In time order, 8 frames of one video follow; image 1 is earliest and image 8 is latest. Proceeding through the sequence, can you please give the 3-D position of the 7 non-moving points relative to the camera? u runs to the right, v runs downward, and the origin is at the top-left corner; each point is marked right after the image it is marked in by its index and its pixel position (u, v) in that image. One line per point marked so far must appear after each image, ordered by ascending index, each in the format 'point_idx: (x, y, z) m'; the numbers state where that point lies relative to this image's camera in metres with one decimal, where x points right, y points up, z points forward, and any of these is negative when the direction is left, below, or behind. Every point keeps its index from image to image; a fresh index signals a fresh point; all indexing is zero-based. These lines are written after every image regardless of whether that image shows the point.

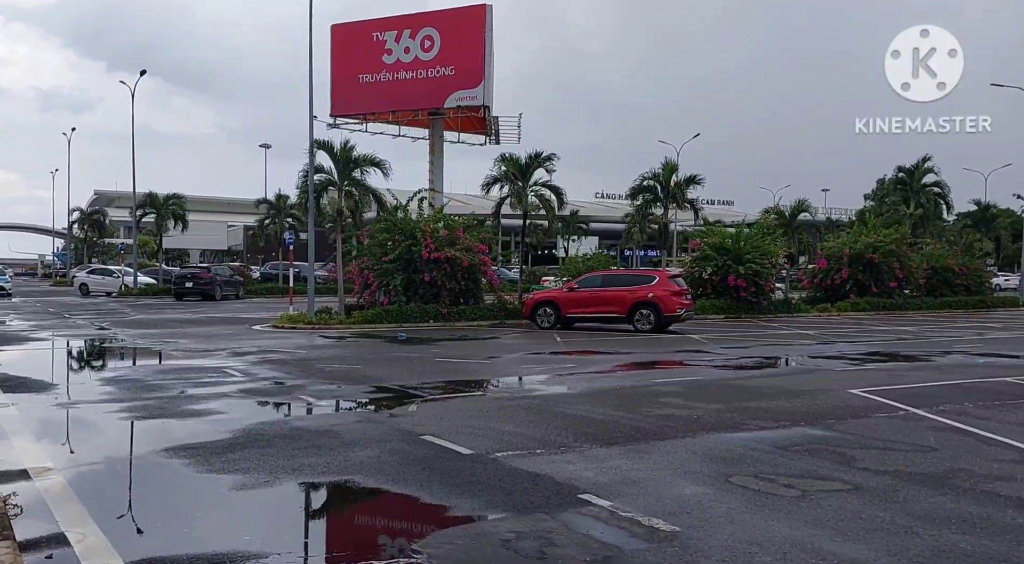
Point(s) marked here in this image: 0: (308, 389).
0: (-2.8, -1.5, +12.9) m
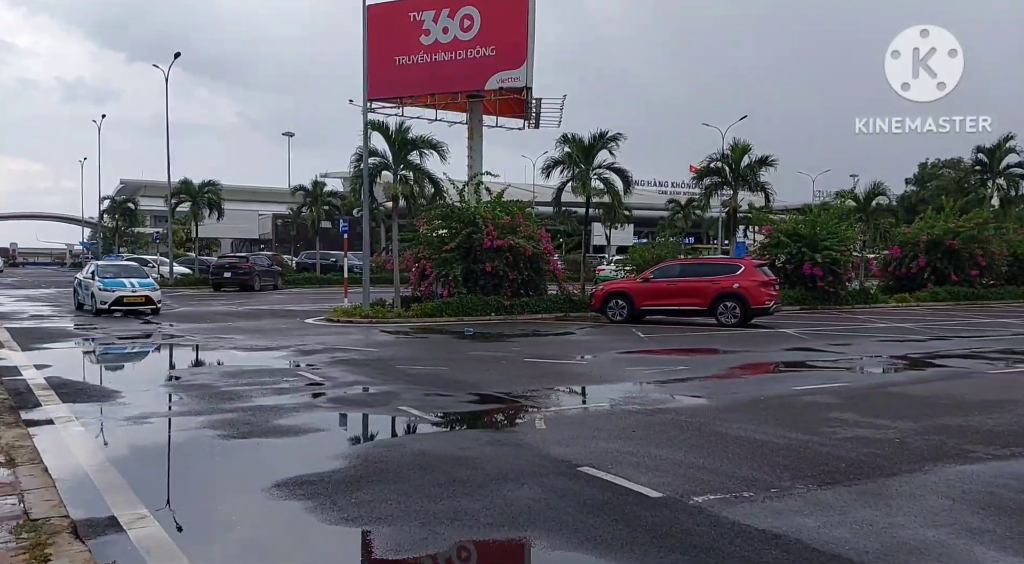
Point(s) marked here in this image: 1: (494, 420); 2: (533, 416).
0: (-1.3, -1.4, +11.3) m
1: (-0.2, -1.5, +9.8) m
2: (+0.2, -1.4, +10.0) m
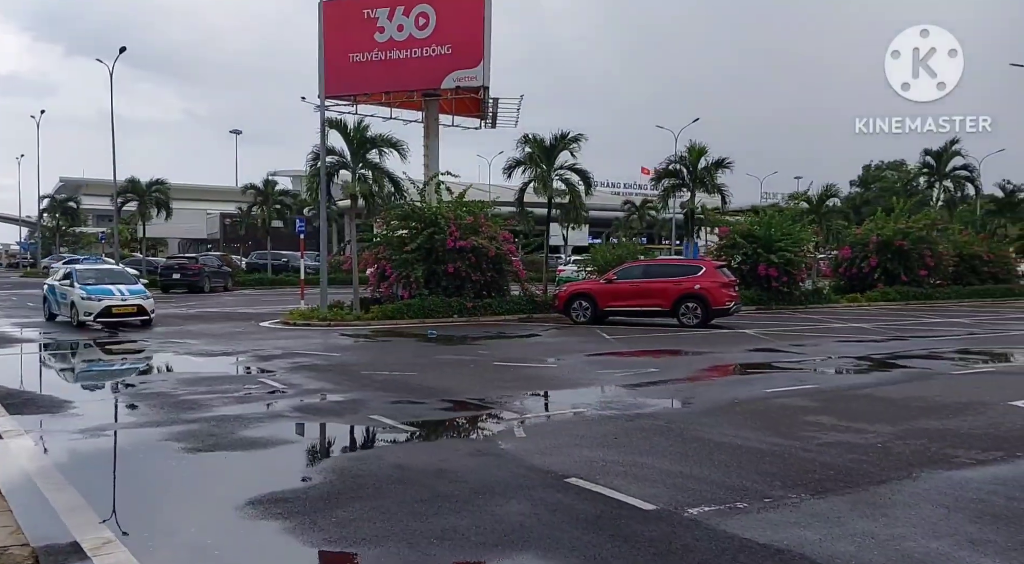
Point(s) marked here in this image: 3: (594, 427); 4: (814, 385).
0: (-1.6, -1.5, +11.0) m
1: (-0.4, -1.5, +9.6) m
2: (0.0, -1.5, +9.8) m
3: (+0.8, -1.5, +9.4) m
4: (+4.0, -1.4, +12.2) m
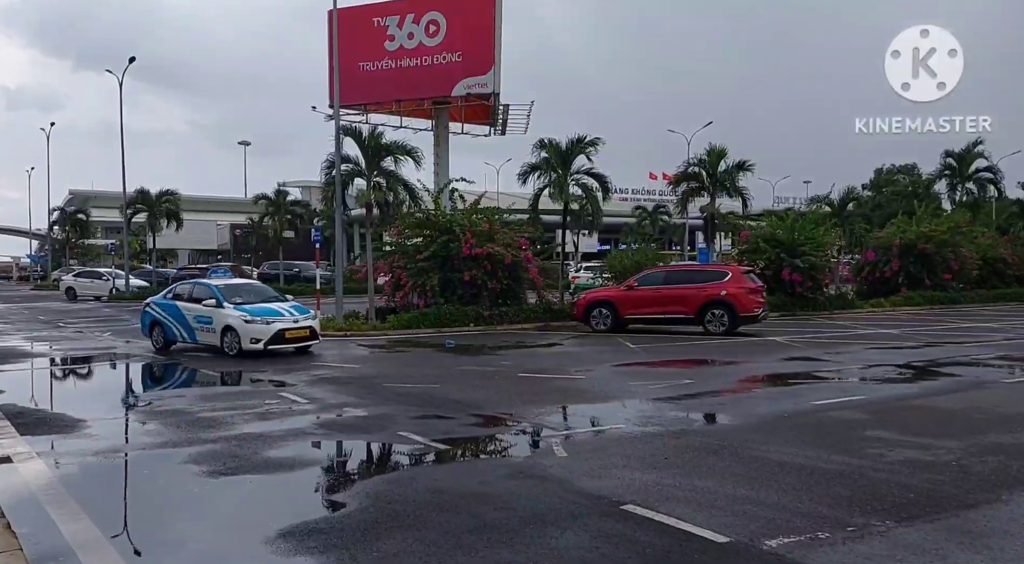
0: (-1.2, -1.6, +10.5) m
1: (-0.1, -1.6, +9.0) m
2: (+0.3, -1.6, +9.2) m
3: (+1.2, -1.5, +8.8) m
4: (+4.4, -1.4, +11.6) m
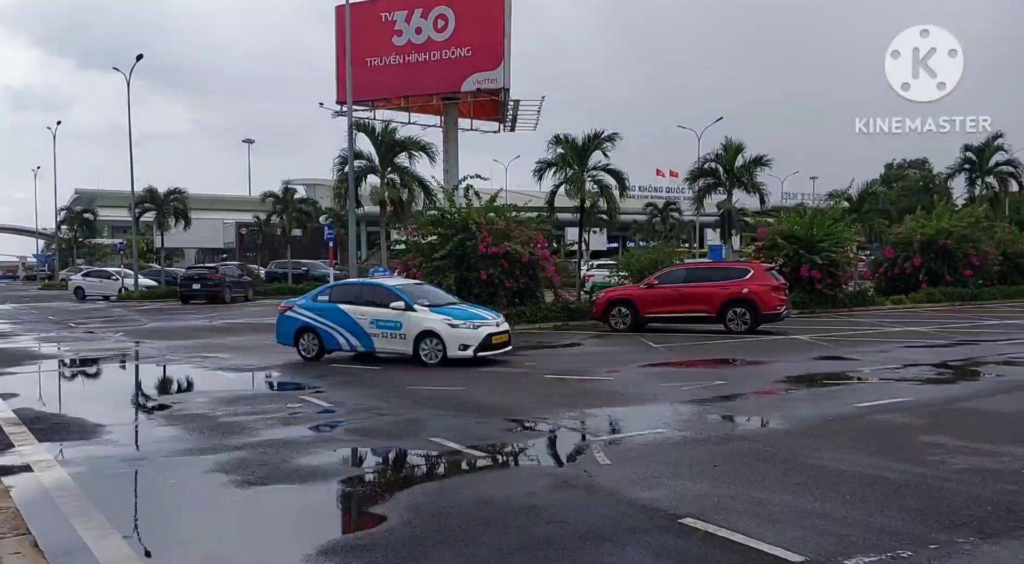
0: (-0.9, -1.6, +10.1) m
1: (+0.3, -1.6, +8.6) m
2: (+0.7, -1.6, +8.8) m
3: (+1.6, -1.5, +8.4) m
4: (+4.7, -1.4, +11.2) m
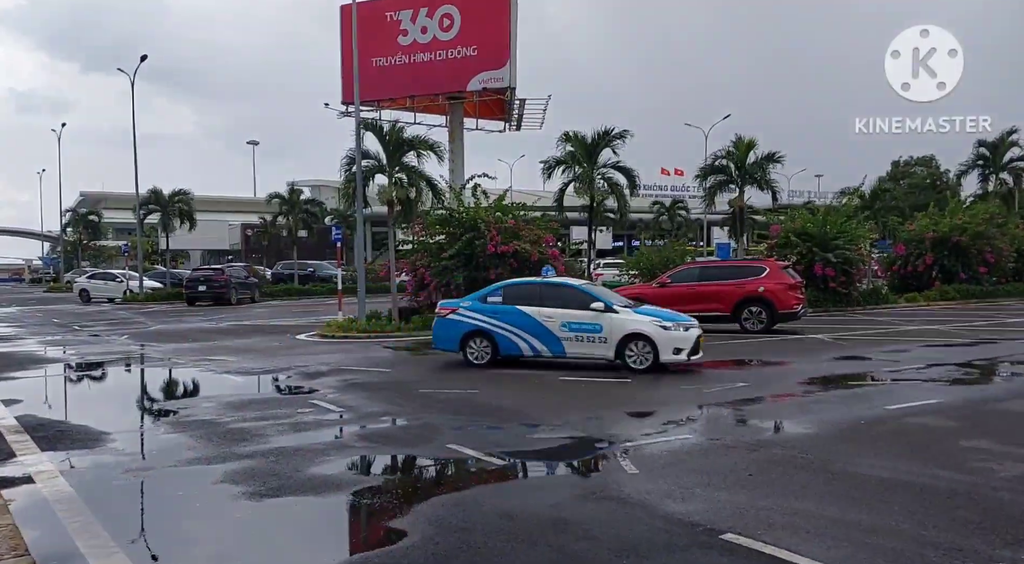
0: (-0.7, -1.6, +9.7) m
1: (+0.5, -1.6, +8.3) m
2: (+0.9, -1.6, +8.4) m
3: (+1.8, -1.5, +8.0) m
4: (+4.9, -1.4, +10.8) m
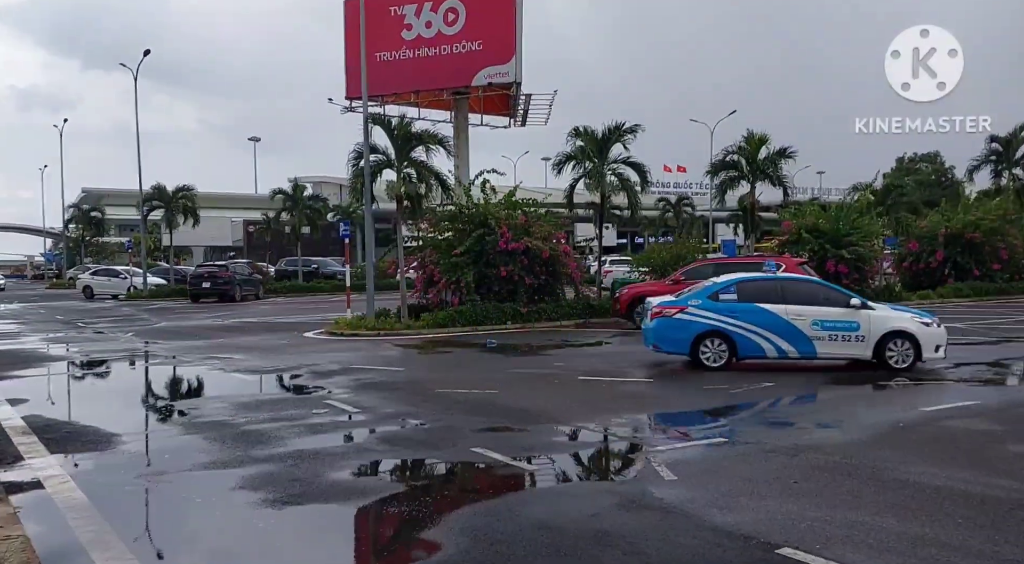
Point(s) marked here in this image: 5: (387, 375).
0: (-0.4, -1.5, +9.4) m
1: (+0.7, -1.6, +7.9) m
2: (+1.1, -1.5, +8.1) m
3: (+2.0, -1.5, +7.7) m
4: (+5.2, -1.3, +10.5) m
5: (-2.0, -1.4, +14.4) m
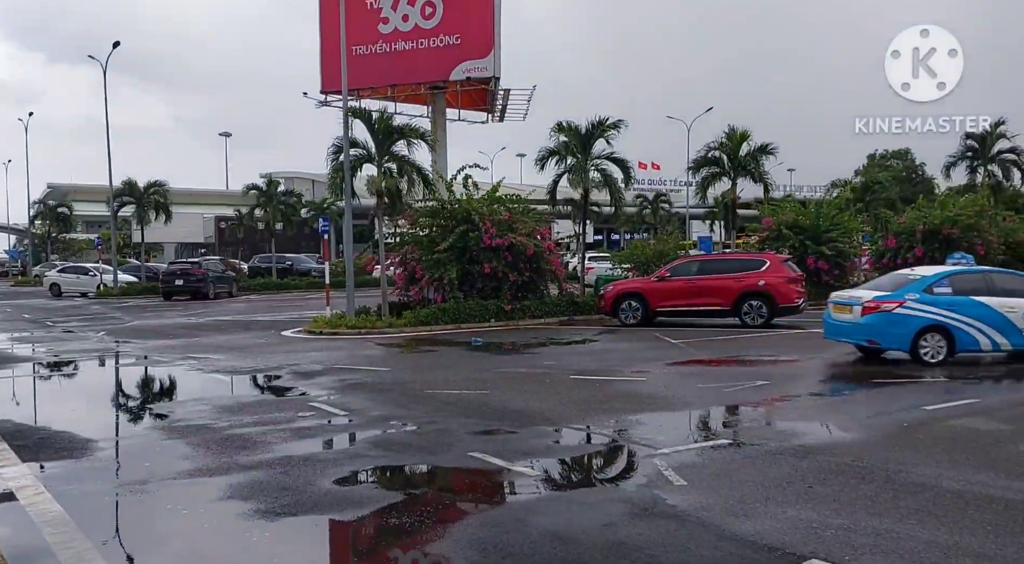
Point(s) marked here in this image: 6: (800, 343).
0: (-0.4, -1.5, +9.1) m
1: (+0.7, -1.6, +7.6) m
2: (+1.1, -1.5, +7.8) m
3: (+2.0, -1.5, +7.4) m
4: (+5.1, -1.3, +10.3) m
5: (-2.1, -1.4, +14.0) m
6: (+5.3, -1.1, +17.1) m
